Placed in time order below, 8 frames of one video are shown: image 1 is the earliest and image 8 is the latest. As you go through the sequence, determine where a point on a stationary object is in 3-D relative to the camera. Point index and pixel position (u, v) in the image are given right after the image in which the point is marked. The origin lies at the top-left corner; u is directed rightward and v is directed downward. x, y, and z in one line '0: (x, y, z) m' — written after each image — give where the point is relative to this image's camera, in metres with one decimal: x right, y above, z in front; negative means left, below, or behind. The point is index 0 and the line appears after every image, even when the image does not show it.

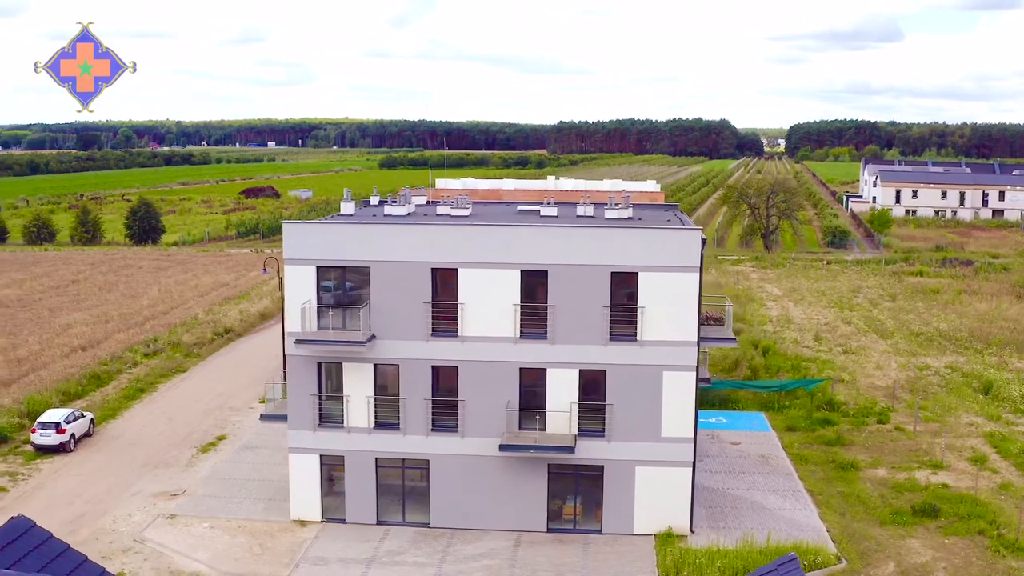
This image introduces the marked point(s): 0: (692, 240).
0: (+3.7, +1.0, +19.5) m
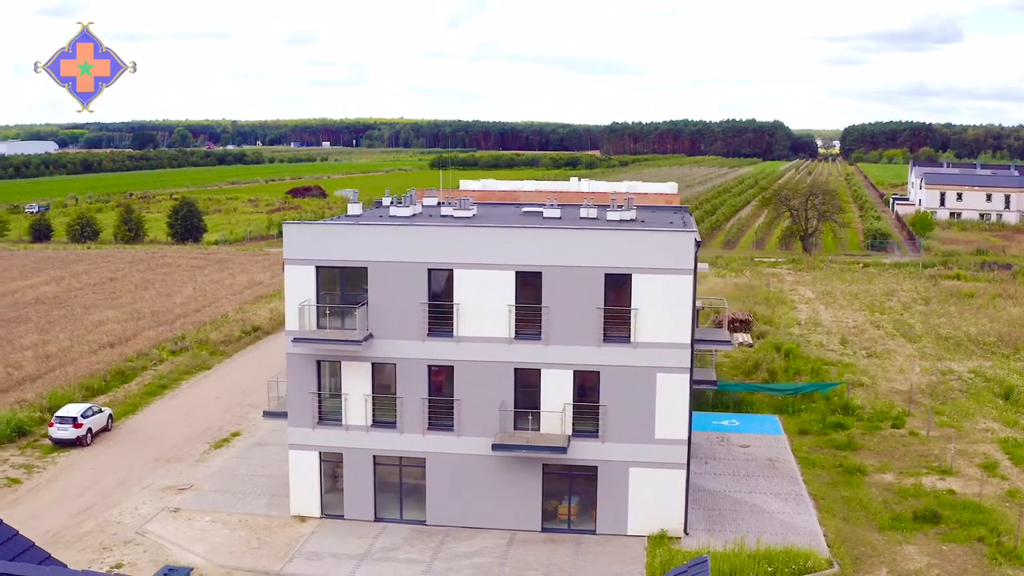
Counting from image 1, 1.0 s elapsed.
0: (+3.6, +0.9, +19.5) m
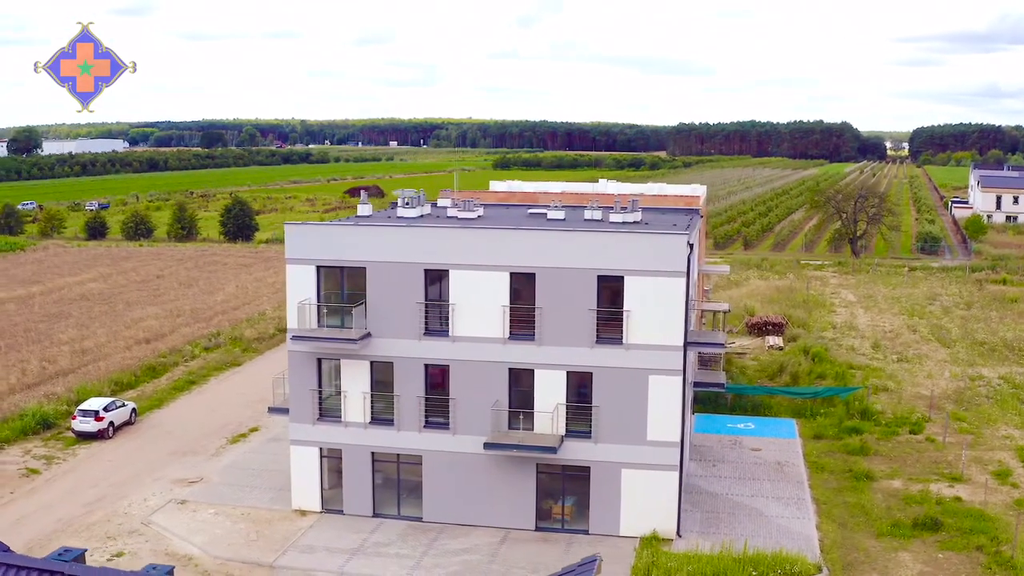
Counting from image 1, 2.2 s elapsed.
0: (+3.4, +0.9, +19.5) m
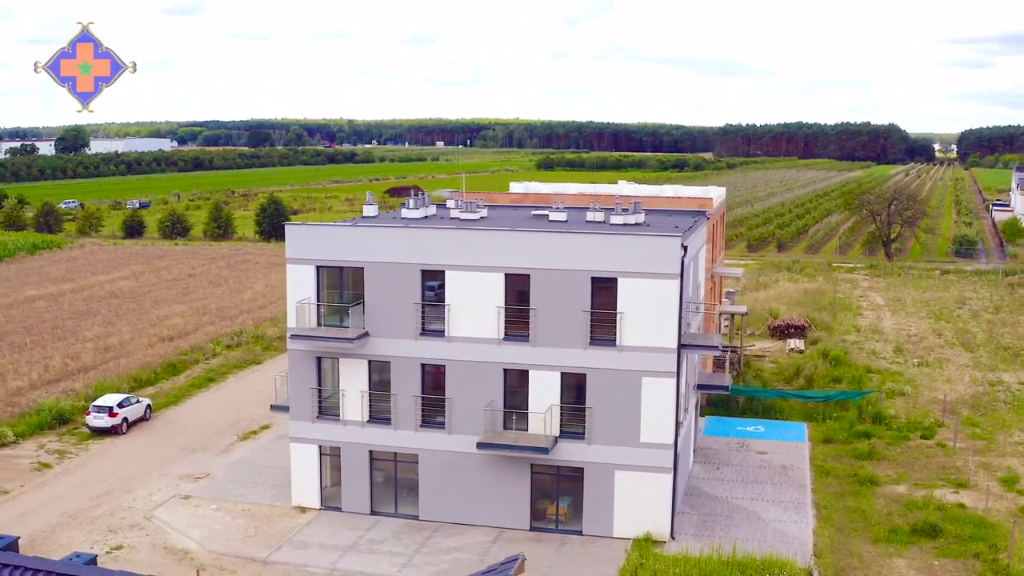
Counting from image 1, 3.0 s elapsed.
0: (+3.3, +0.8, +19.5) m
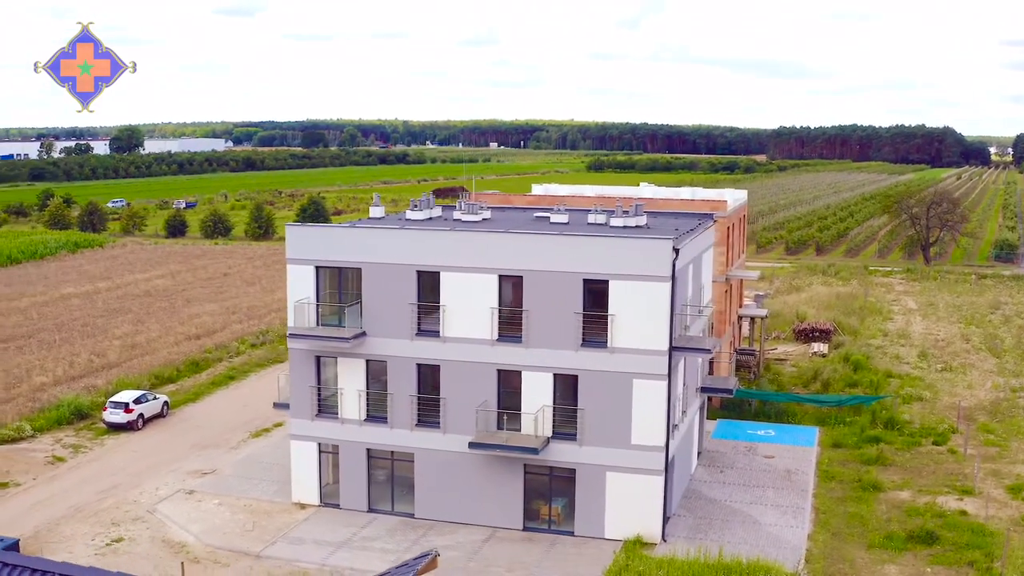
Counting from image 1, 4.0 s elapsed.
0: (+3.1, +0.8, +19.6) m
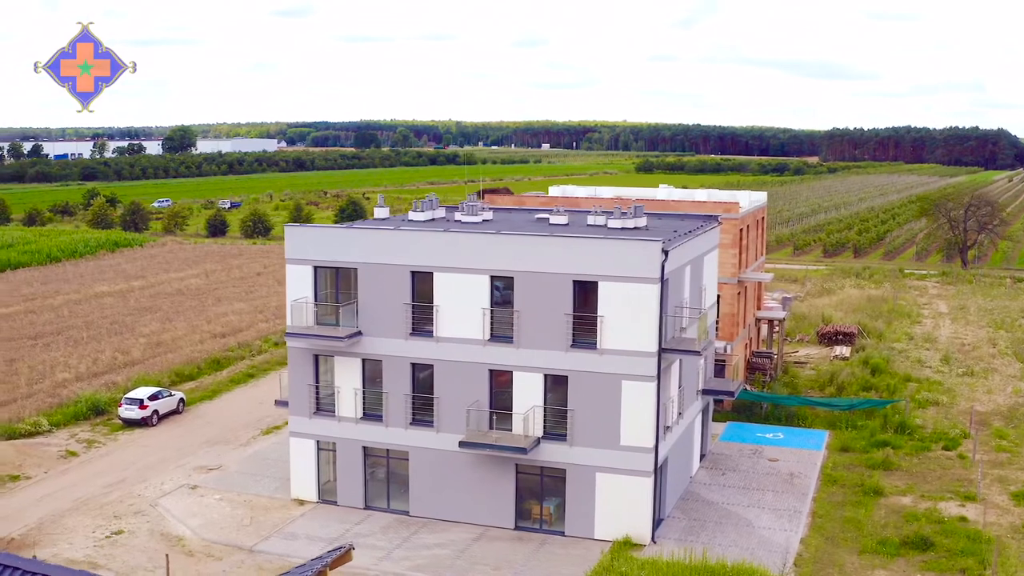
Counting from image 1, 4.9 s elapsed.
0: (+2.9, +0.8, +19.6) m
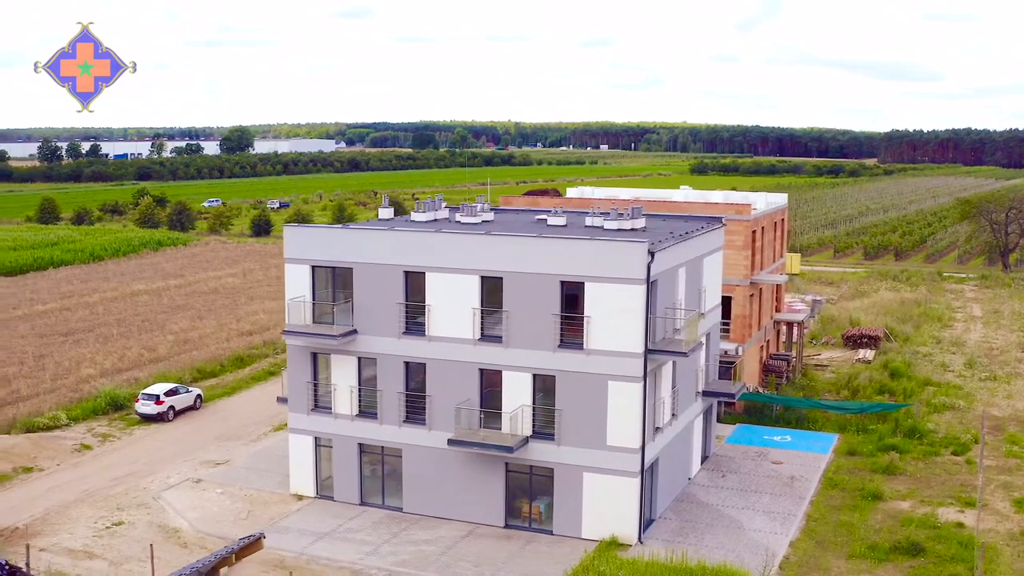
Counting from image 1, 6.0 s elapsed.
0: (+2.6, +0.7, +19.8) m
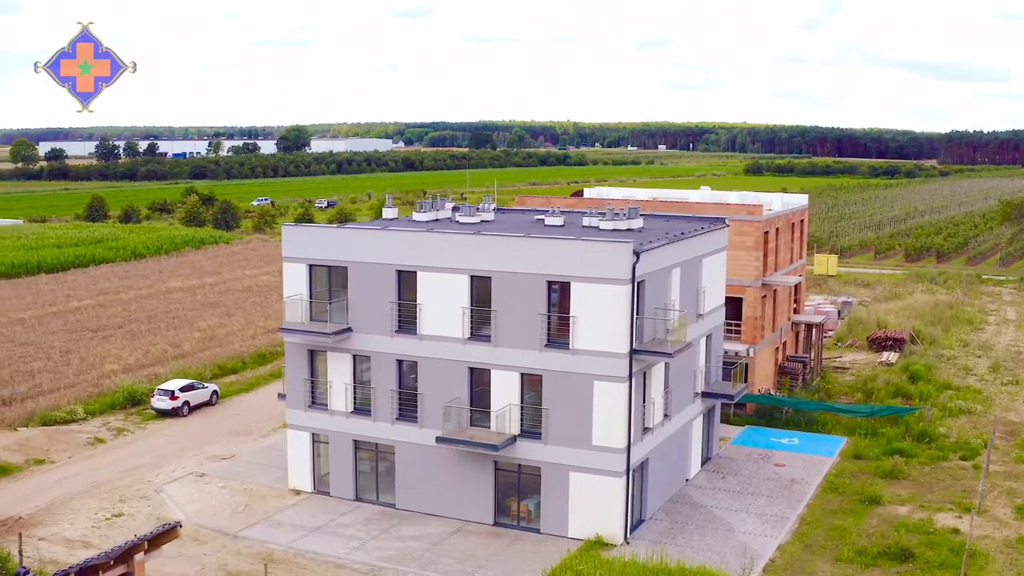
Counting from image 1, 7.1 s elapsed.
0: (+2.3, +0.7, +19.8) m
